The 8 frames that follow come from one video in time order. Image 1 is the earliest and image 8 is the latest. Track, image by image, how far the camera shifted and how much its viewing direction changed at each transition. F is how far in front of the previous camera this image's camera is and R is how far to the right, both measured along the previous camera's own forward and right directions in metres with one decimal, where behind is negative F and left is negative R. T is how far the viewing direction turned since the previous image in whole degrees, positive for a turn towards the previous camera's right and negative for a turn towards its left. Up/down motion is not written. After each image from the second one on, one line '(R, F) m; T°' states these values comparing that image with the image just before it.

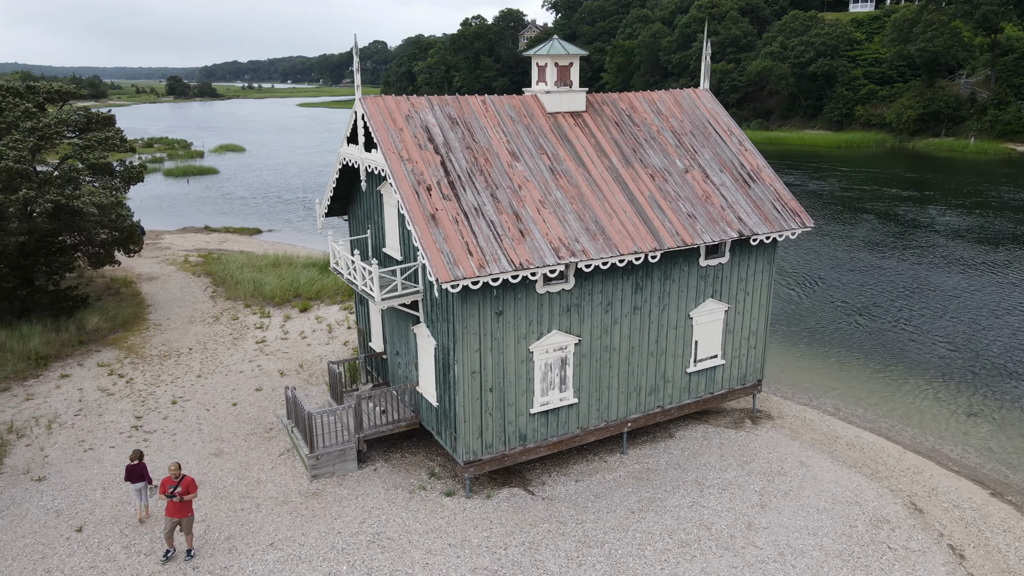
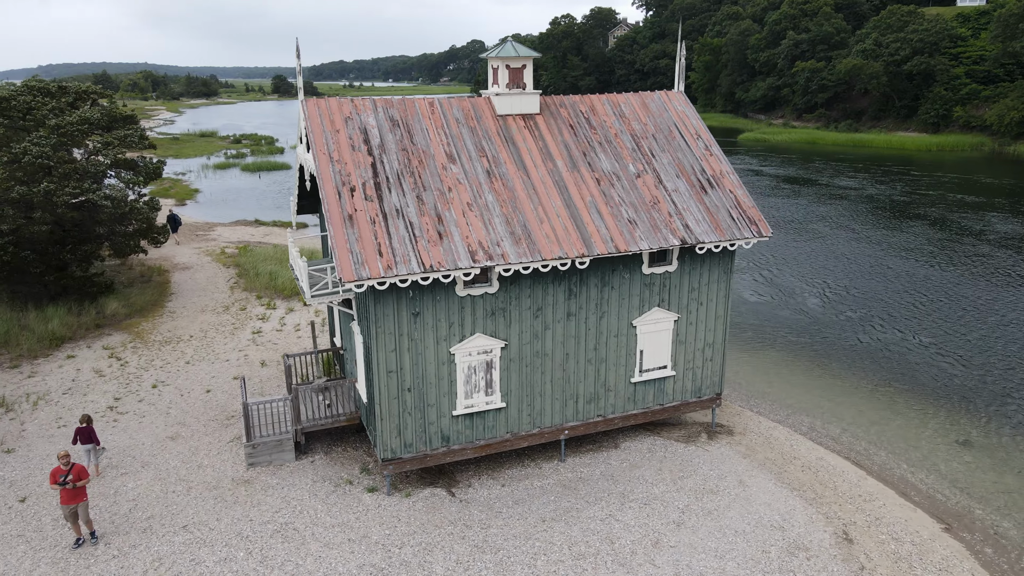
(+3.1, +0.2) m; -7°
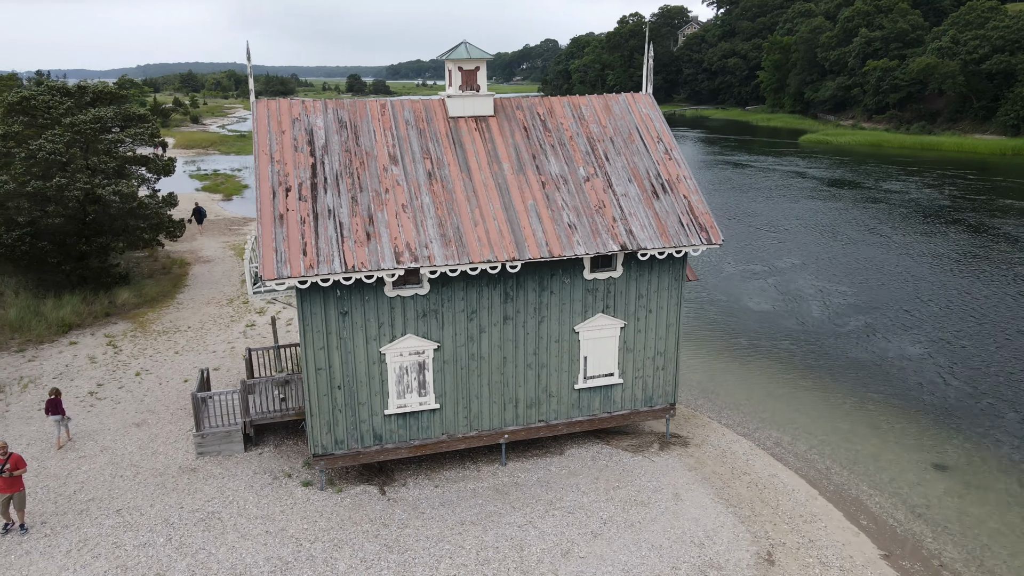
(+2.6, +0.1) m; -5°
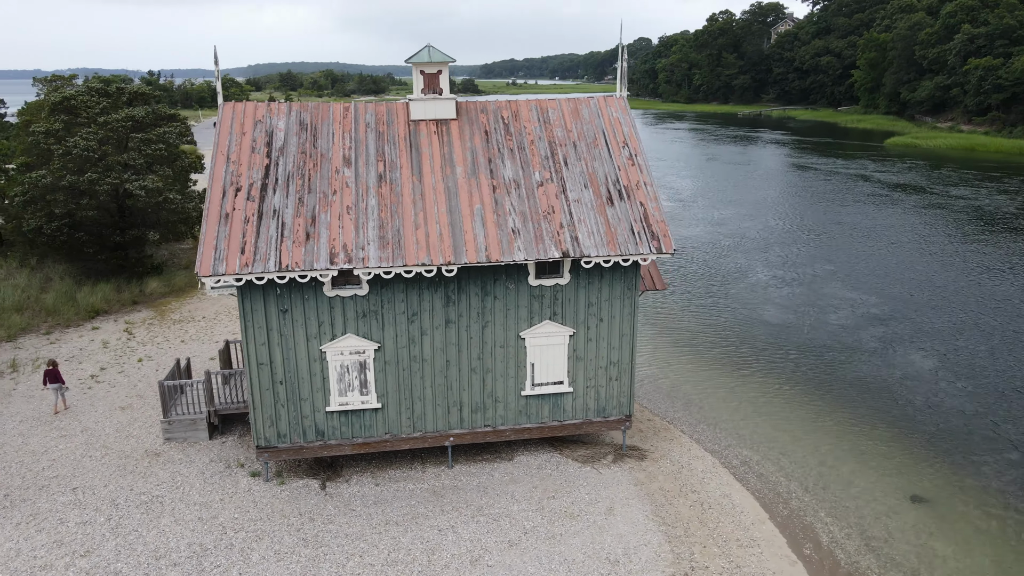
(+2.8, +0.2) m; -7°
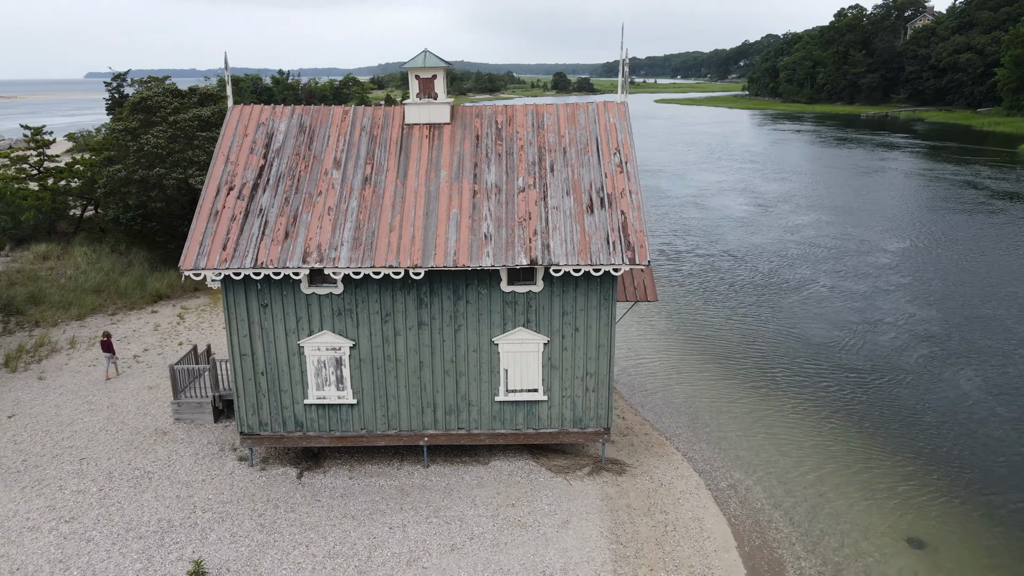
(+2.7, +0.2) m; -9°
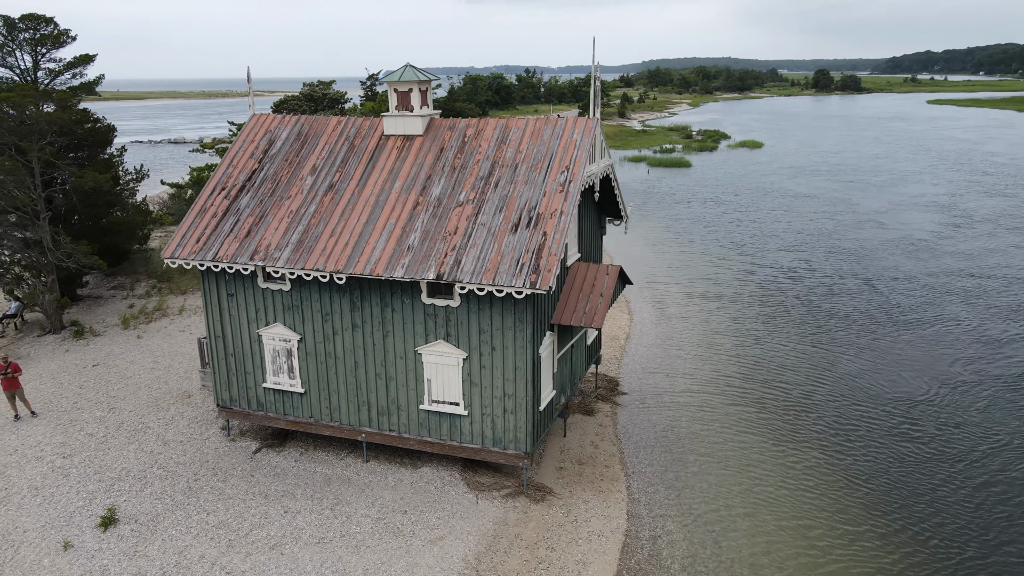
(+6.1, +1.0) m; -18°
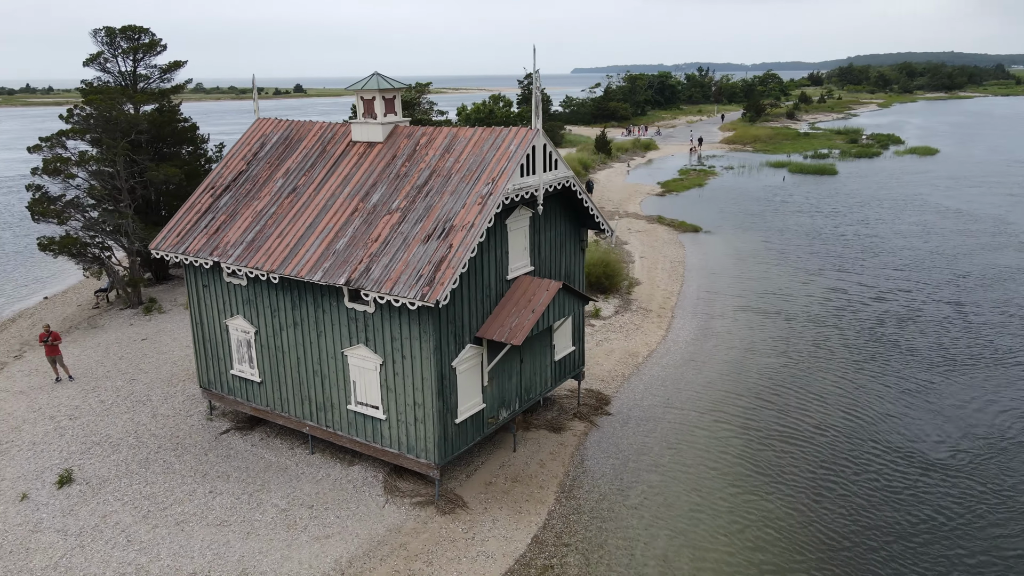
(+5.0, +0.8) m; -13°
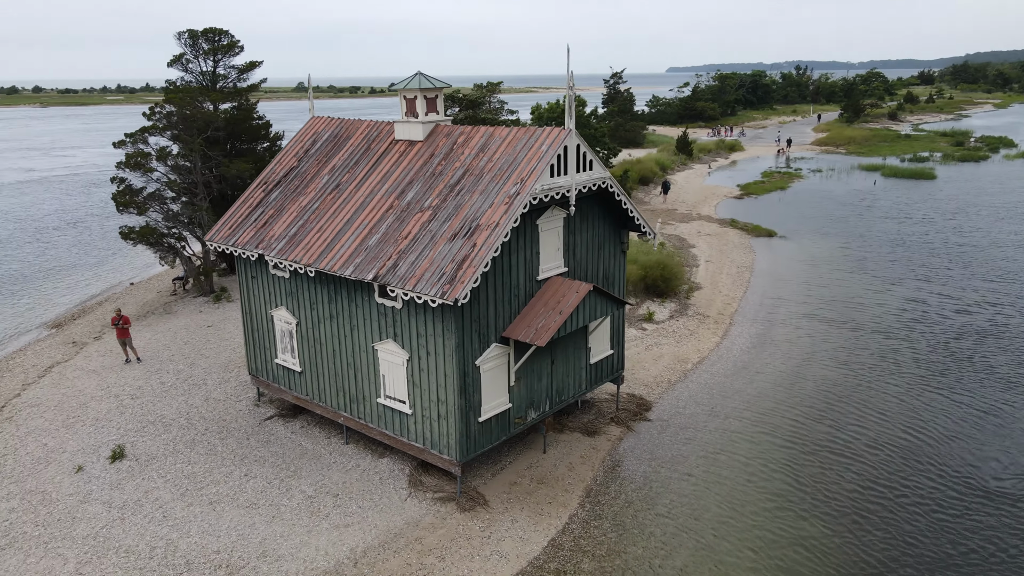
(+1.2, +0.1) m; -7°
